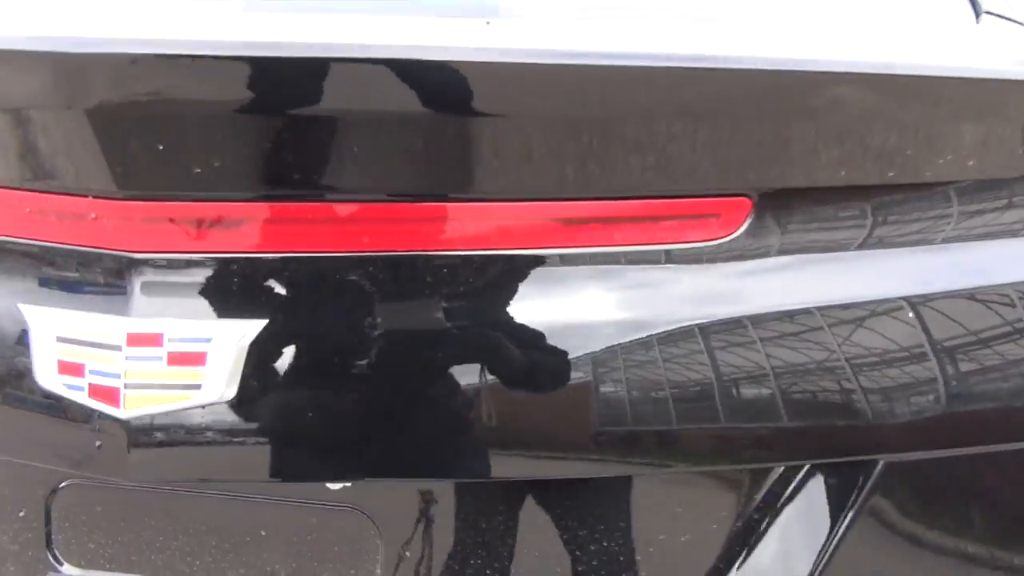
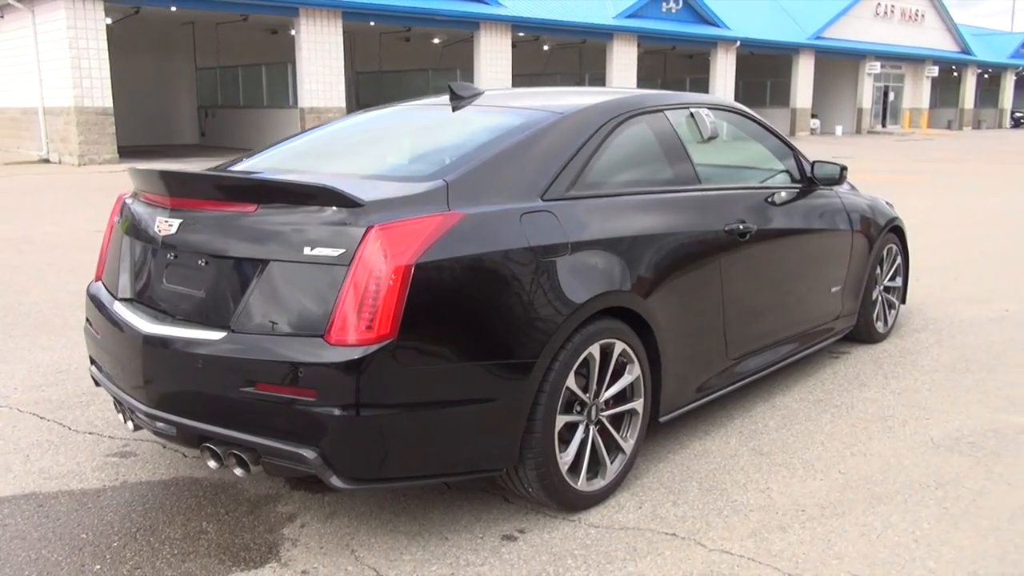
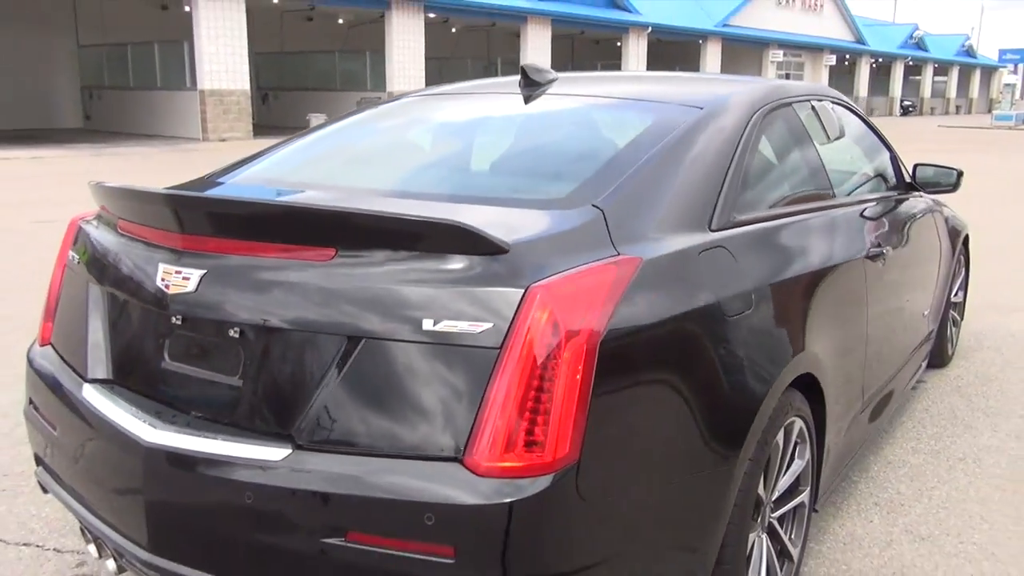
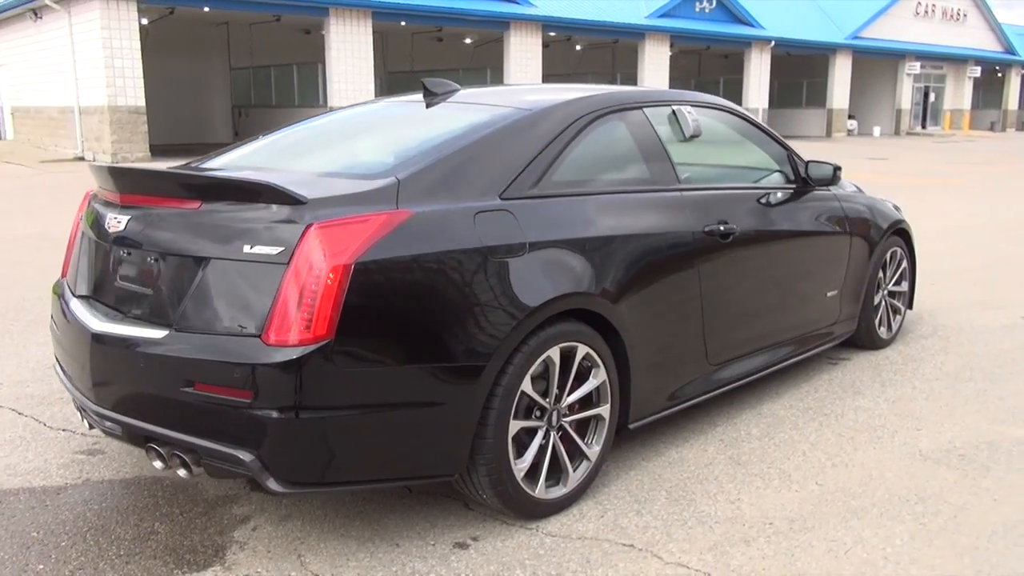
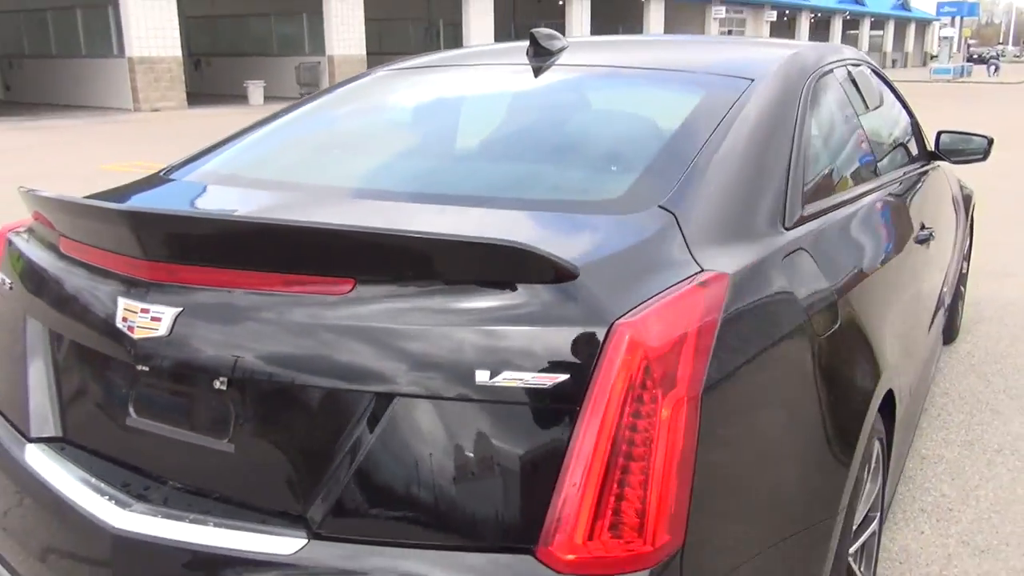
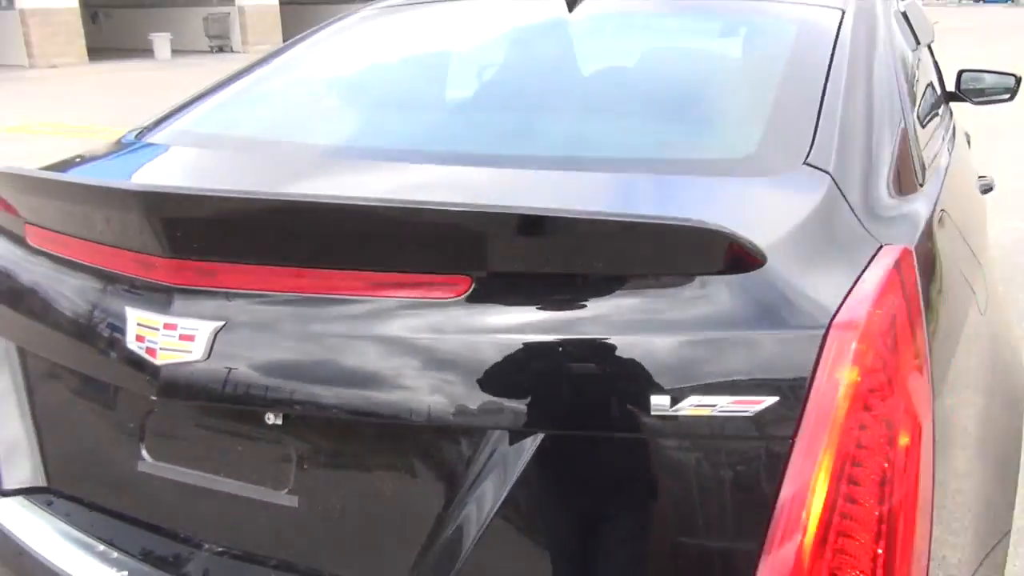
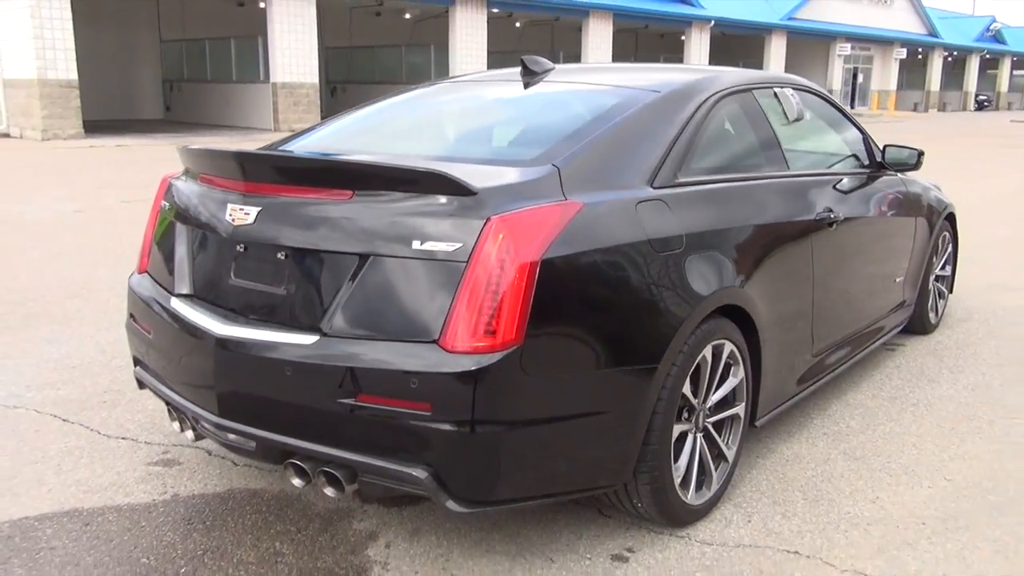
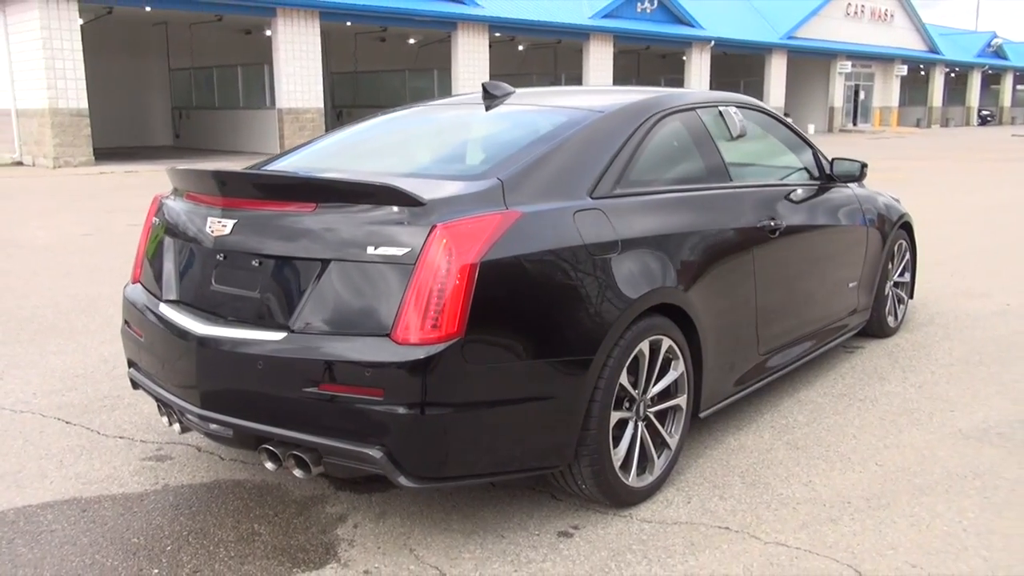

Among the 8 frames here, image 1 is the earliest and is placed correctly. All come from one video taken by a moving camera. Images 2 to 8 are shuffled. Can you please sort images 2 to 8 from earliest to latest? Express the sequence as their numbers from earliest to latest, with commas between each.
6, 5, 3, 7, 8, 2, 4
